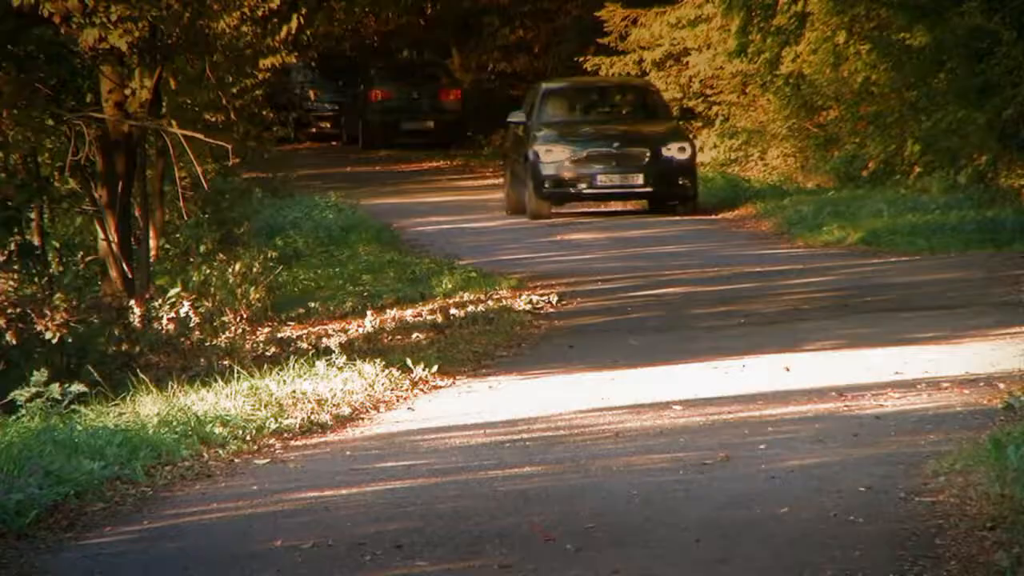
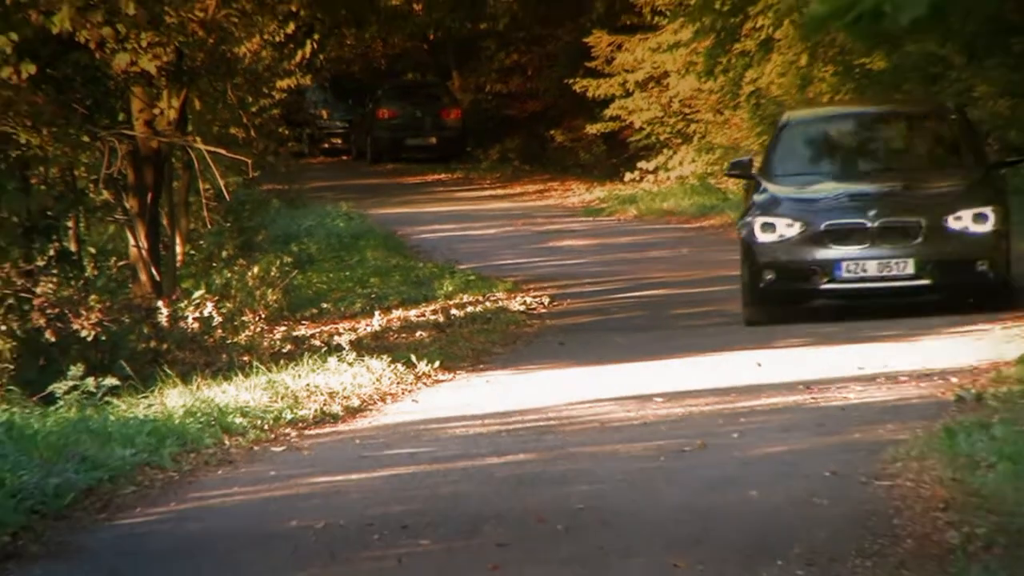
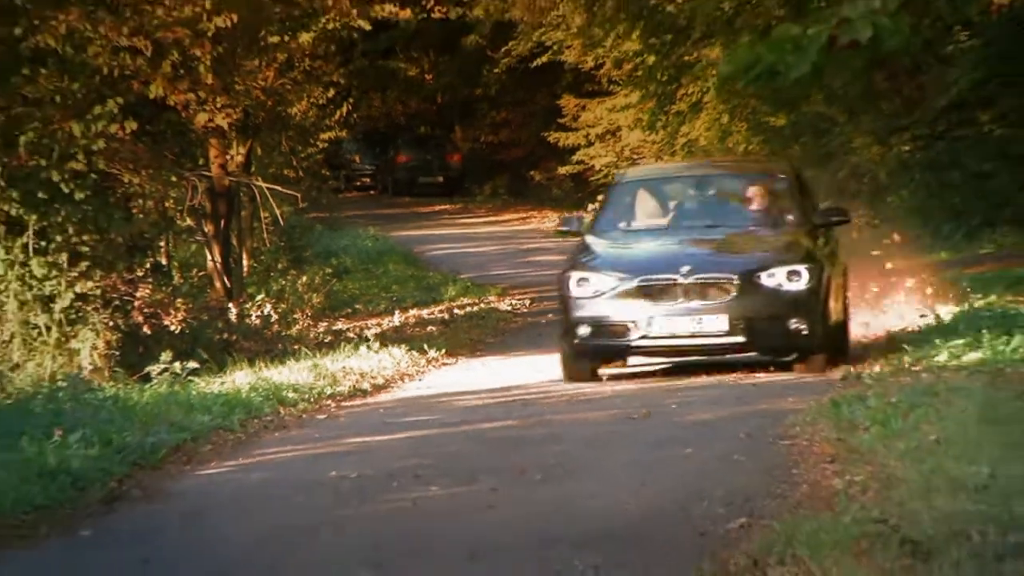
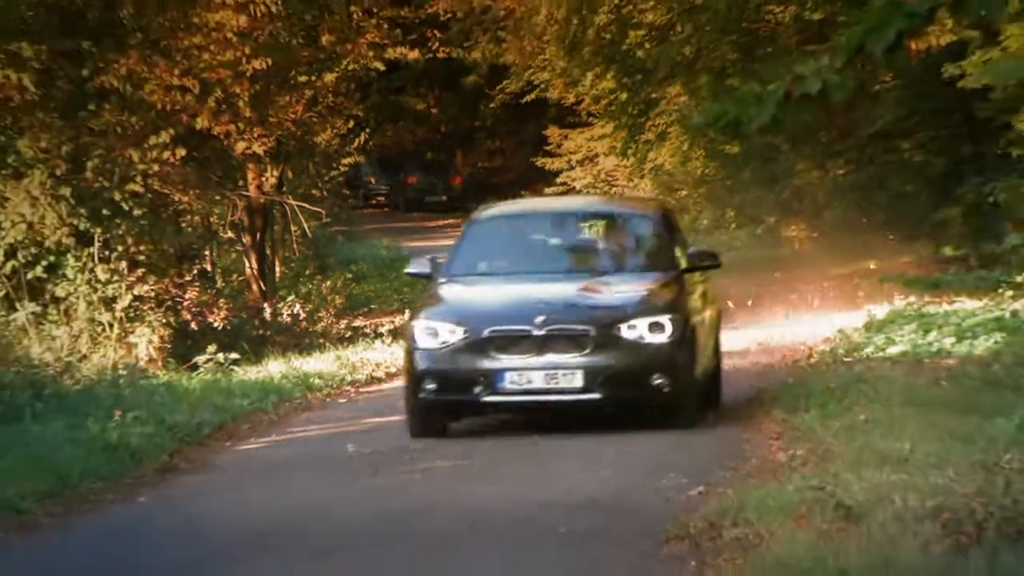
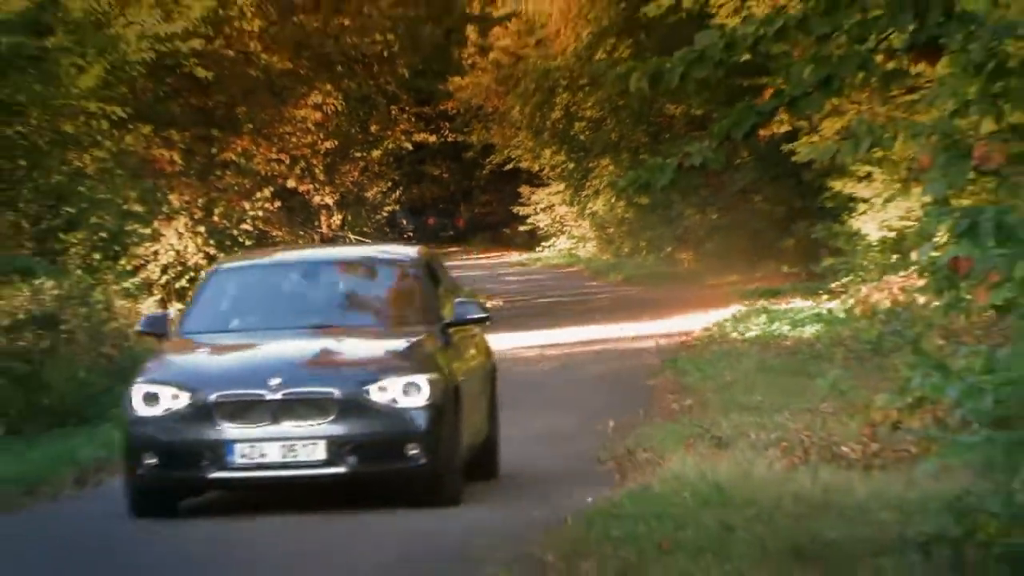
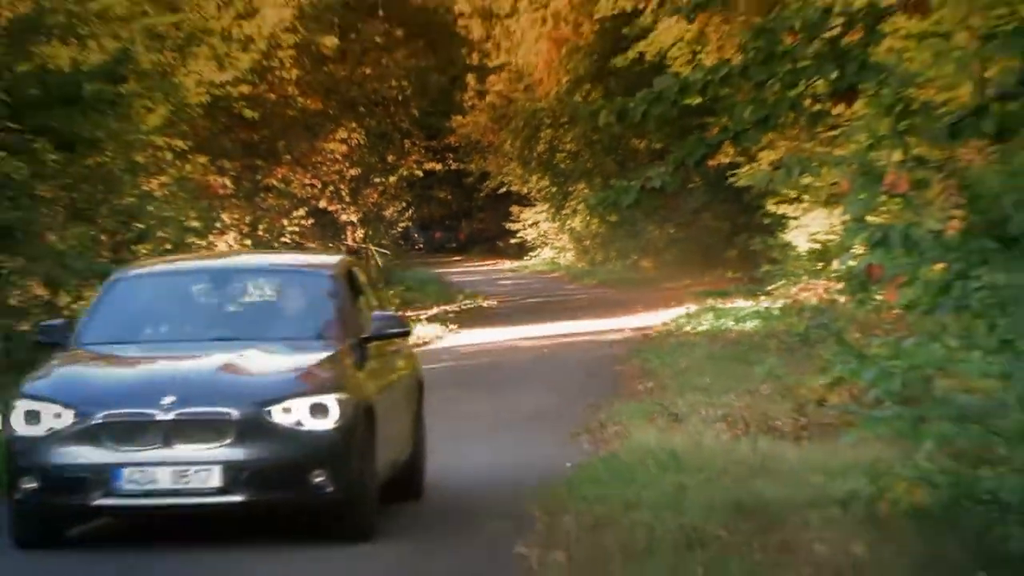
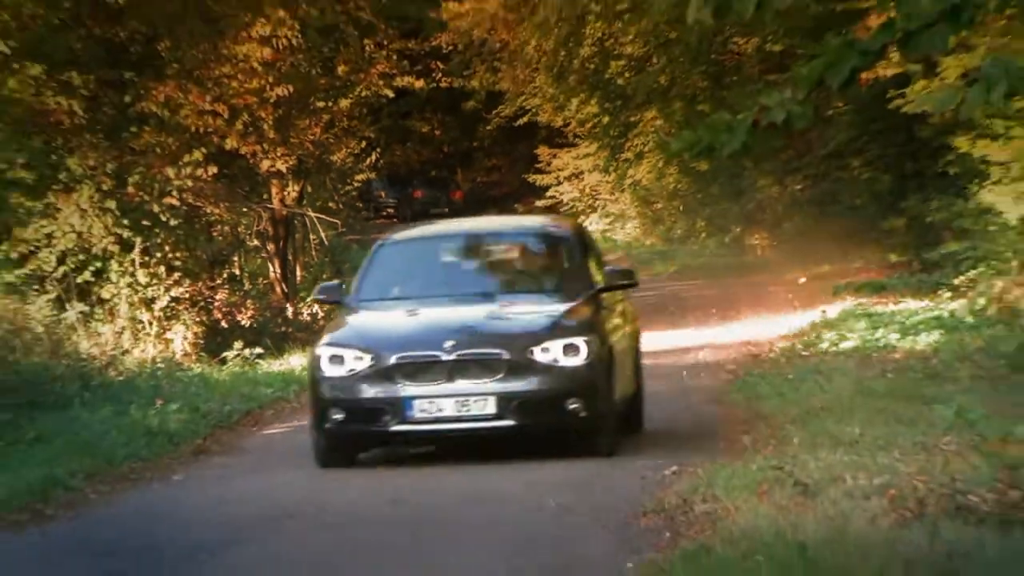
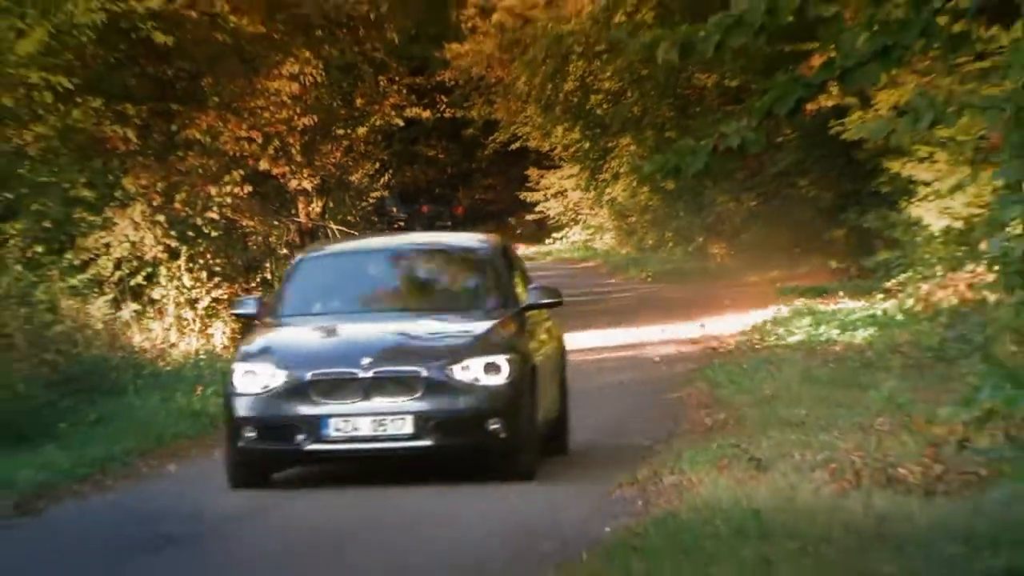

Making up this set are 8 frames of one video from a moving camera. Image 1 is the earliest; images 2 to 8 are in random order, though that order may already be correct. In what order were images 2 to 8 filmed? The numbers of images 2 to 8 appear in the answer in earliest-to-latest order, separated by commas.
2, 3, 4, 7, 8, 5, 6
